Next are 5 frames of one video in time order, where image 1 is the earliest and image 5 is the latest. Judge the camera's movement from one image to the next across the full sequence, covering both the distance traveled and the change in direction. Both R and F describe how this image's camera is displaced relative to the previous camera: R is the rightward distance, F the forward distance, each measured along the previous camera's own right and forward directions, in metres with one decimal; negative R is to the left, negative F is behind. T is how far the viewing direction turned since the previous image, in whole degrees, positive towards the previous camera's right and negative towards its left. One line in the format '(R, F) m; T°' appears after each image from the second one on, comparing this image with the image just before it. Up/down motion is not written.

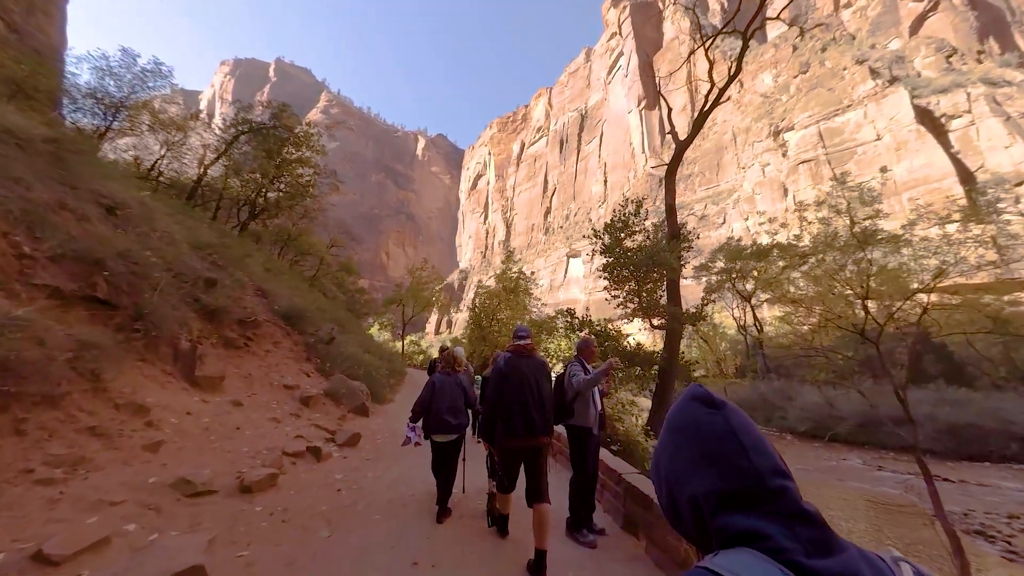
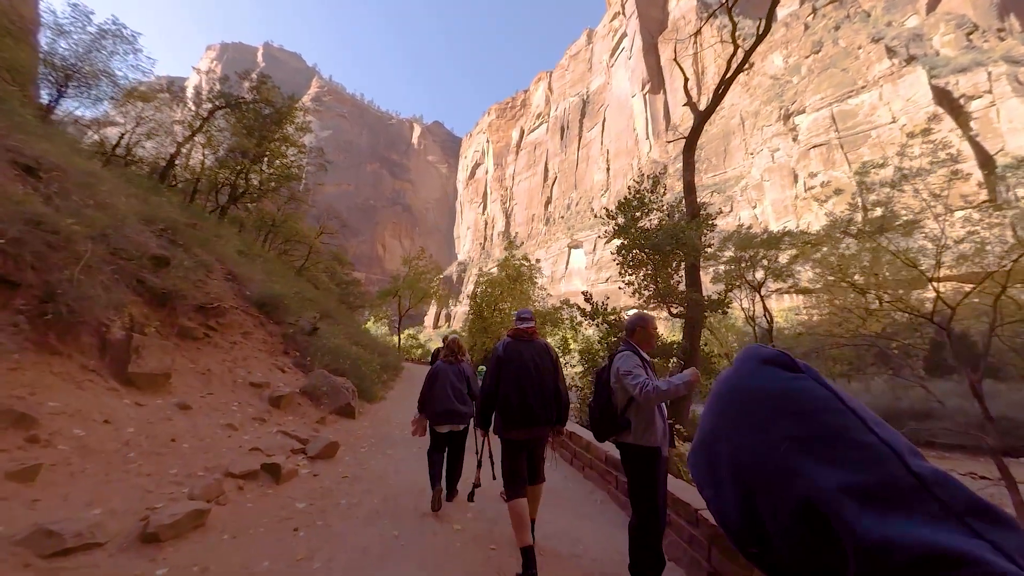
(-0.2, +1.1) m; +1°
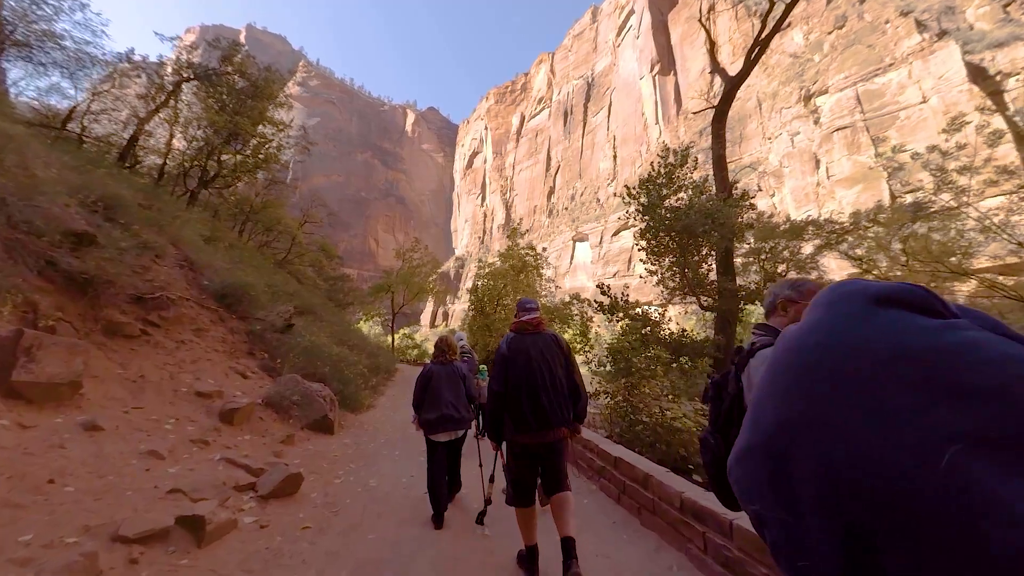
(-0.2, +1.2) m; +1°
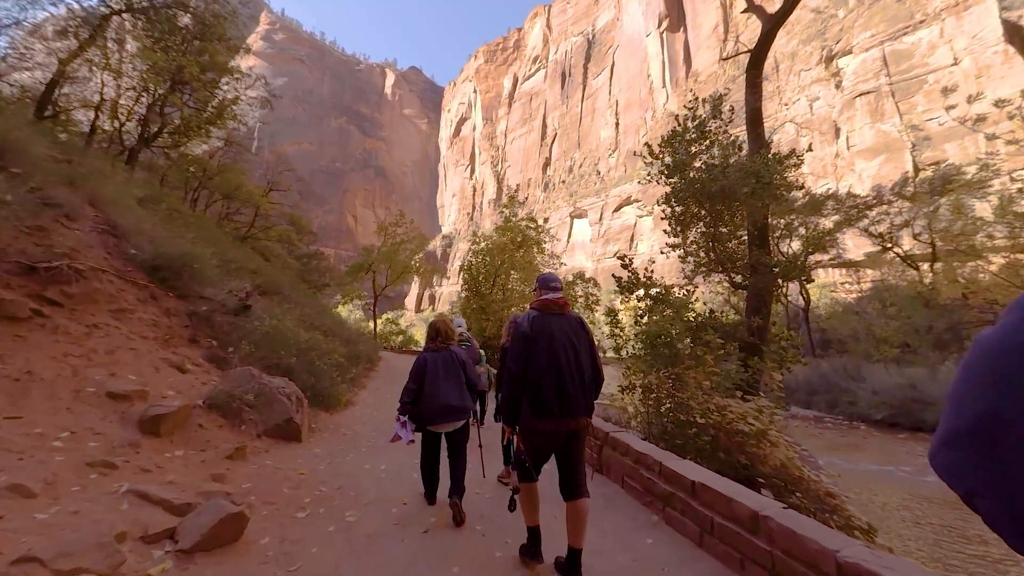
(-0.4, +1.2) m; +2°
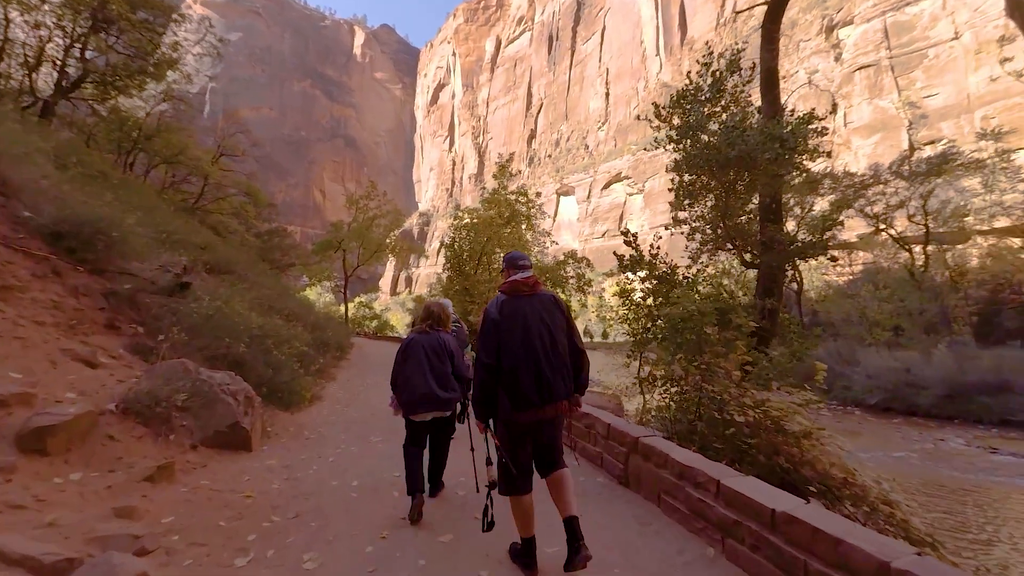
(-0.2, +0.8) m; +3°
